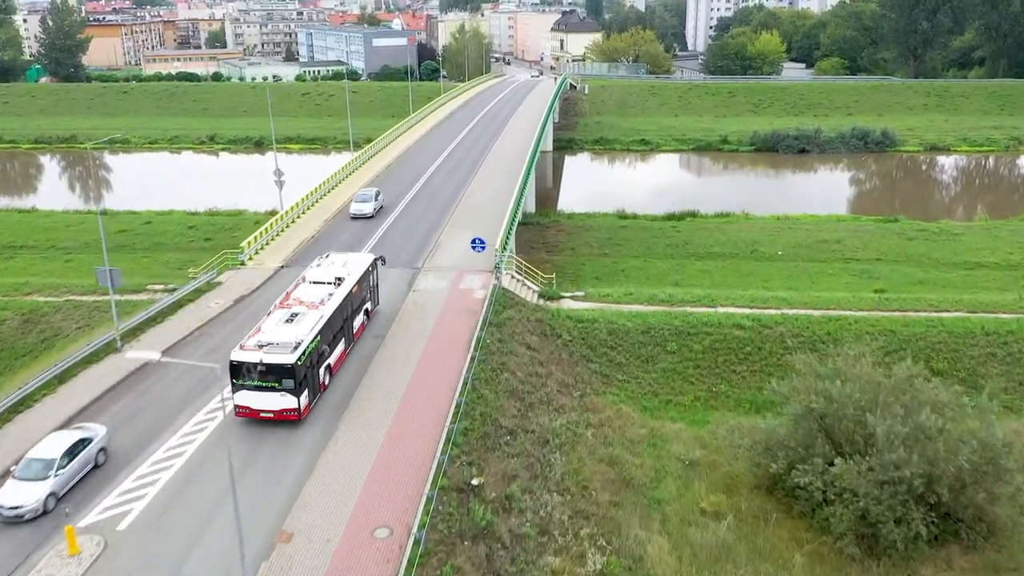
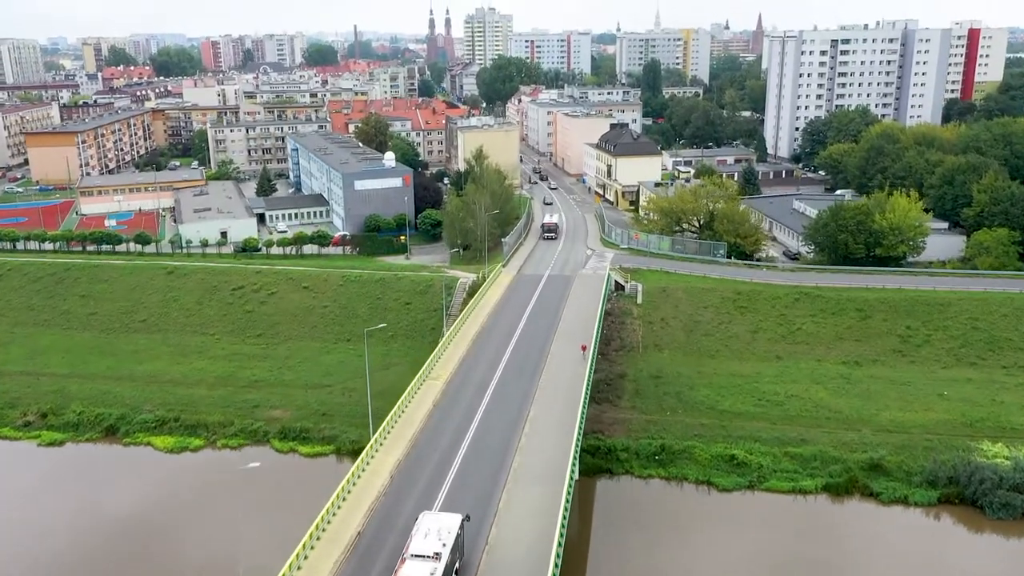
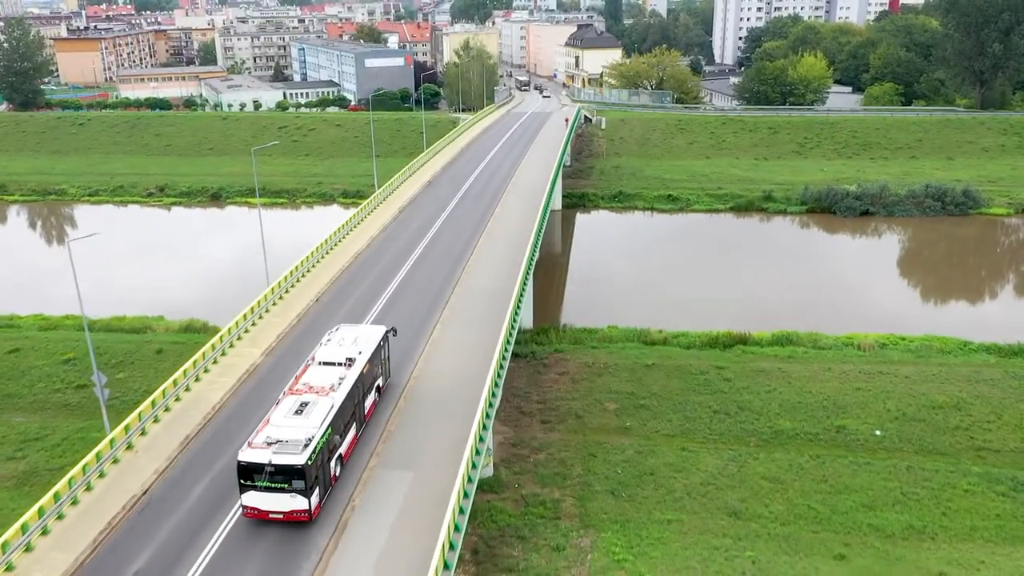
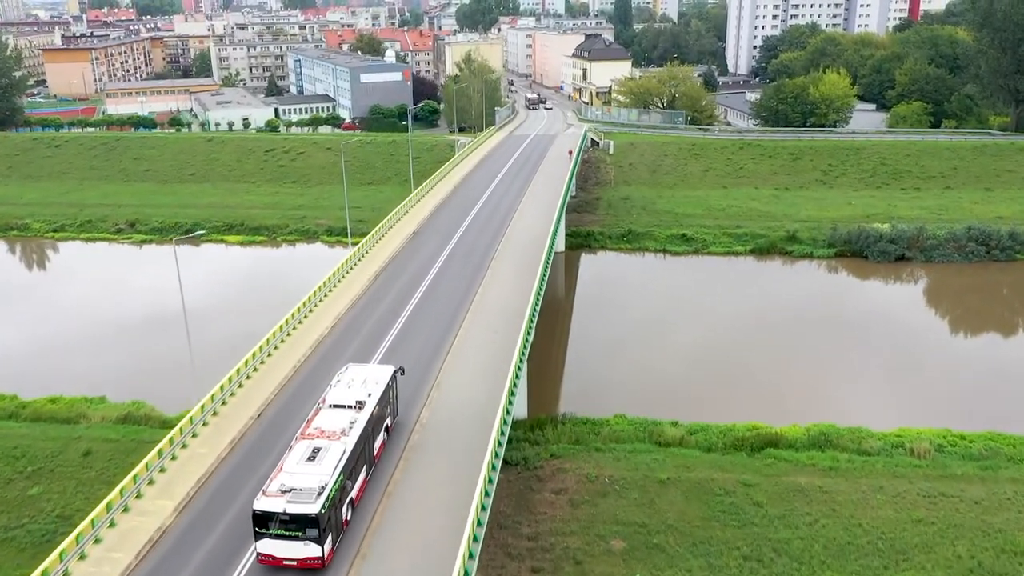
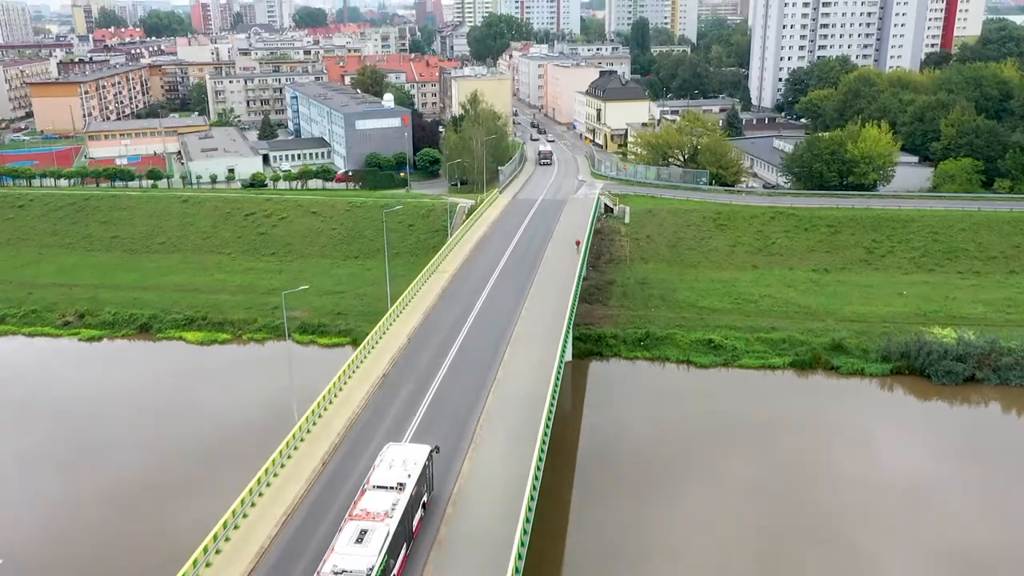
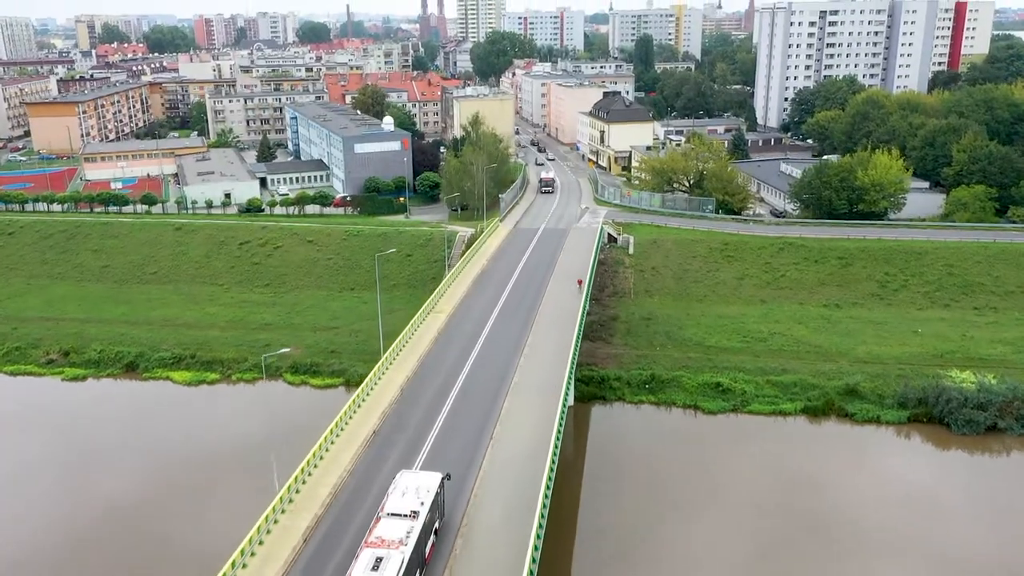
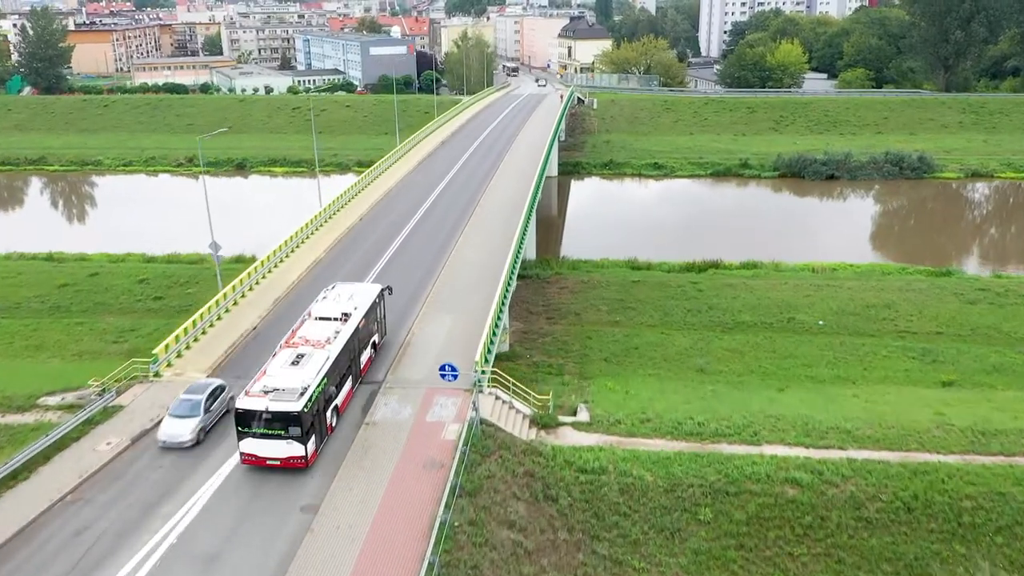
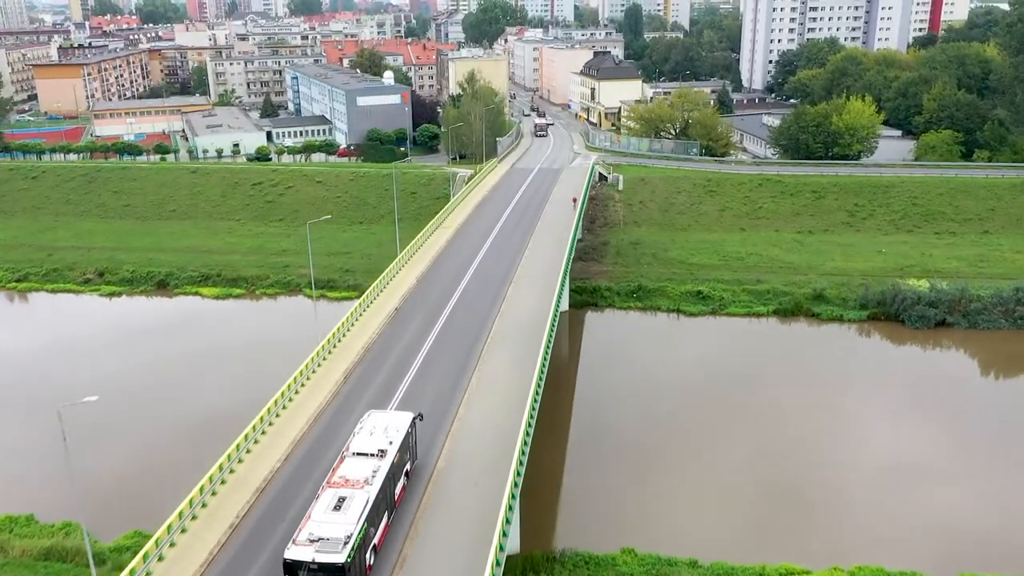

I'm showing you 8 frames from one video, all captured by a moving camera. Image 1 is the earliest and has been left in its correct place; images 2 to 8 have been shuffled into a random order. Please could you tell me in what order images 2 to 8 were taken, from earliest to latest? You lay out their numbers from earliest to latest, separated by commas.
7, 3, 4, 8, 5, 6, 2
